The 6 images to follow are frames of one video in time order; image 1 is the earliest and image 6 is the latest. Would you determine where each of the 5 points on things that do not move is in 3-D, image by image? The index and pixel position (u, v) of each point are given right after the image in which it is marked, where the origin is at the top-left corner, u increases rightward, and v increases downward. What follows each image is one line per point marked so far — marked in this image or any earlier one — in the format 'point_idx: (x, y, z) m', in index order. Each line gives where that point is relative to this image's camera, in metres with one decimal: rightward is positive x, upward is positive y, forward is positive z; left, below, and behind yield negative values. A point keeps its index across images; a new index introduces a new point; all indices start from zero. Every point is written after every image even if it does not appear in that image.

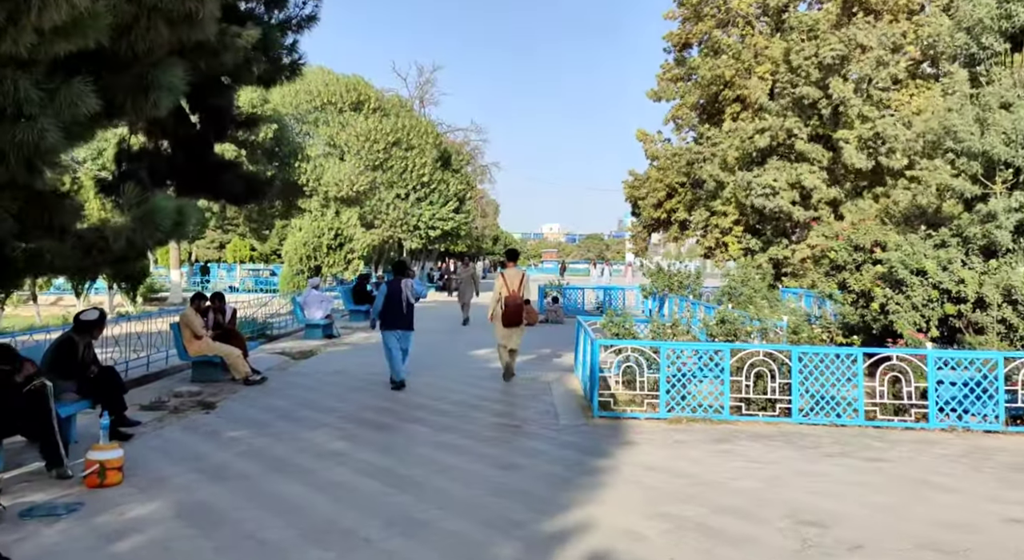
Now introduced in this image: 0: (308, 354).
0: (-3.2, -1.1, +11.3) m
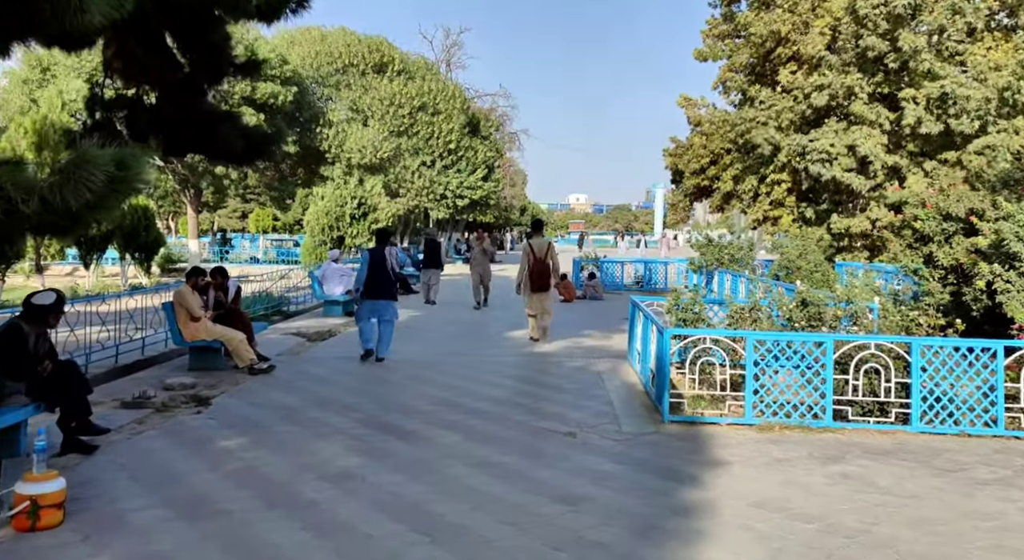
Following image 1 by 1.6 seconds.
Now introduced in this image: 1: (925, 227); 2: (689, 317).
0: (-2.6, -0.8, +10.2) m
1: (+5.6, +0.7, +9.9) m
2: (+1.6, -0.3, +6.7) m
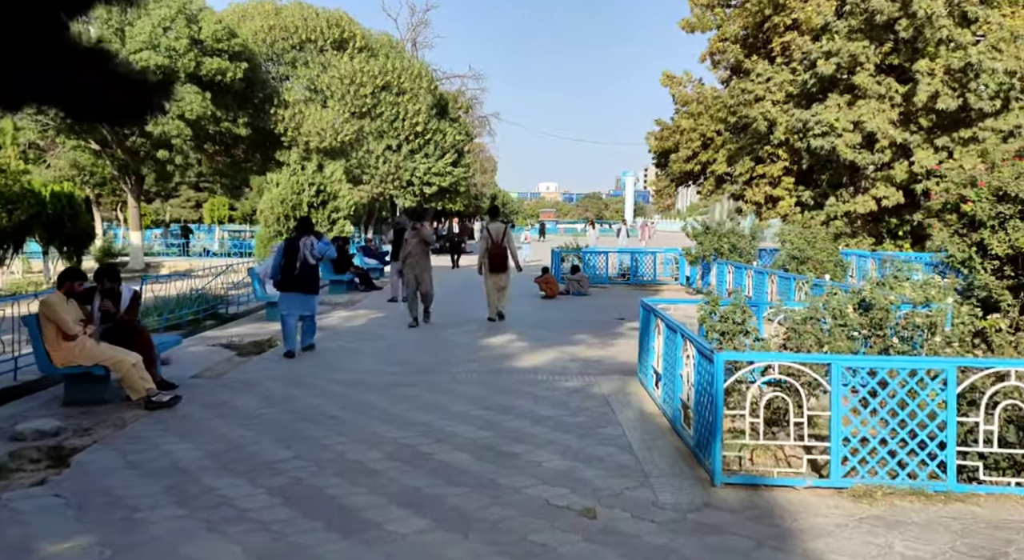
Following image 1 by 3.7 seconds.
0: (-2.9, -0.7, +8.4) m
1: (+5.3, +0.8, +8.4) m
2: (+1.5, -0.3, +5.1) m
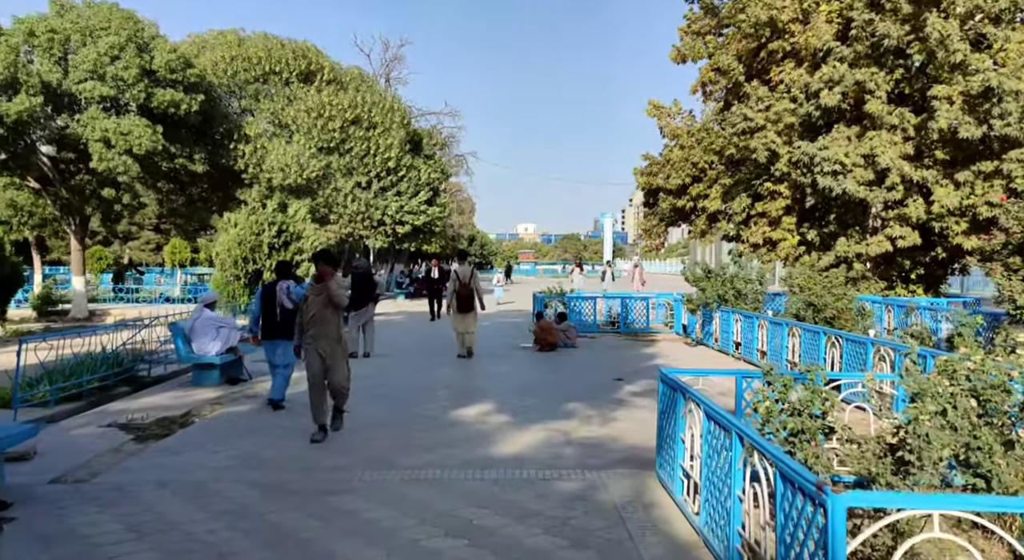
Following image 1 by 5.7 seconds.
0: (-3.1, -1.3, +6.6) m
1: (+5.1, +0.3, +7.0) m
2: (+1.4, -0.7, +3.5) m
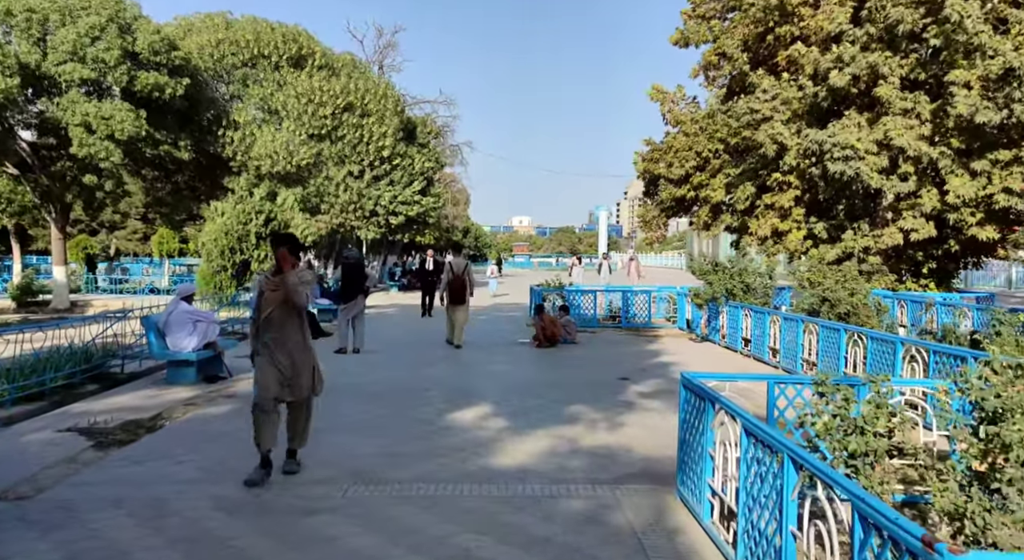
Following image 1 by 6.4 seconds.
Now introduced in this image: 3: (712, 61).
0: (-3.1, -1.2, +6.0) m
1: (+5.1, +0.3, +6.5) m
2: (+1.4, -0.6, +2.9) m
3: (+4.5, +4.9, +16.6) m
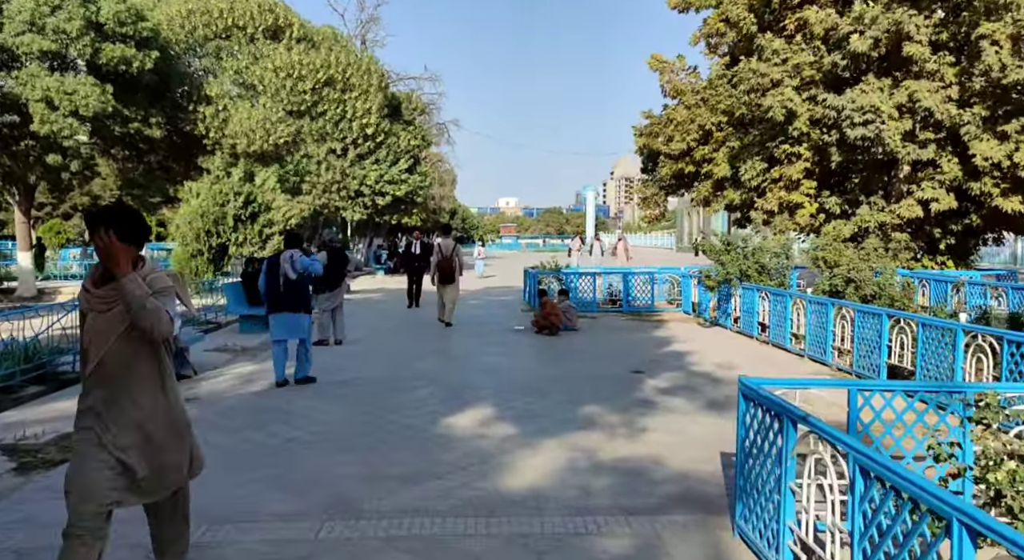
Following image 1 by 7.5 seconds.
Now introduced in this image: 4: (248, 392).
0: (-3.0, -1.1, +5.1) m
1: (+5.1, +0.5, +5.6) m
2: (+1.5, -0.6, +2.0) m
3: (+4.3, +5.3, +15.7) m
4: (-2.4, -1.0, +6.8) m
